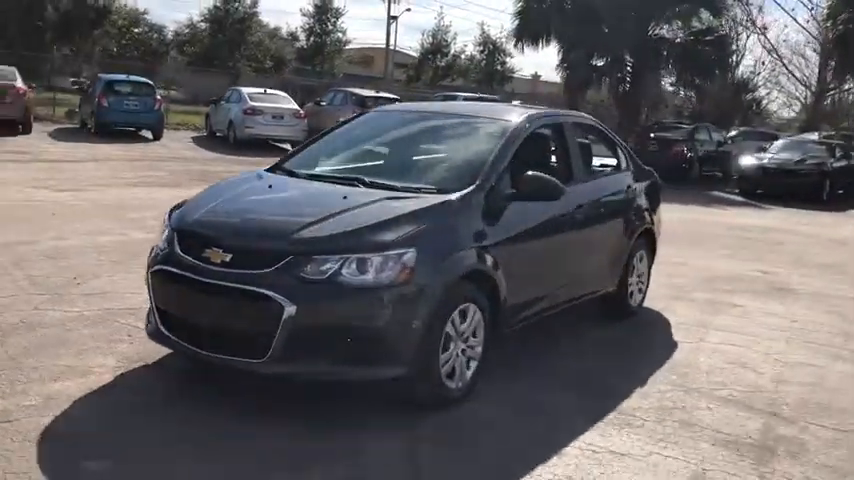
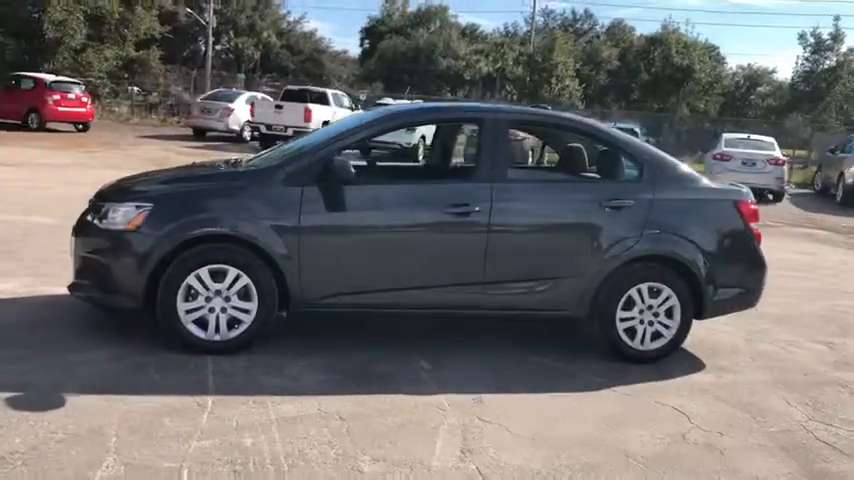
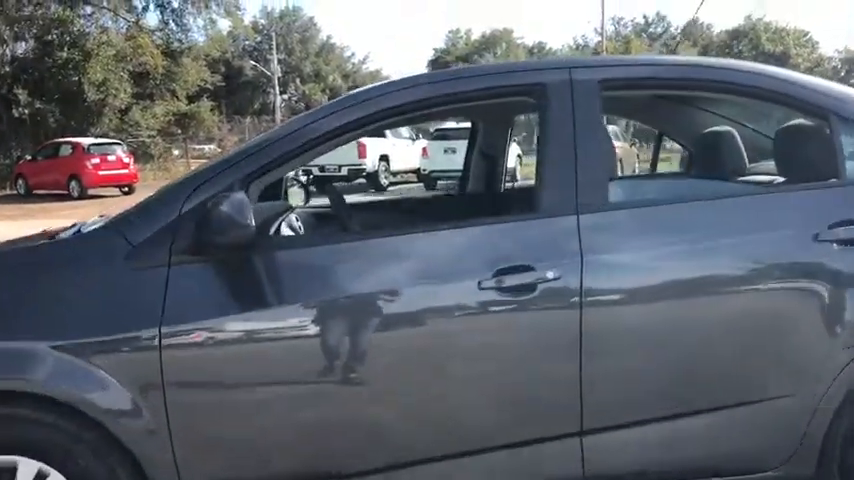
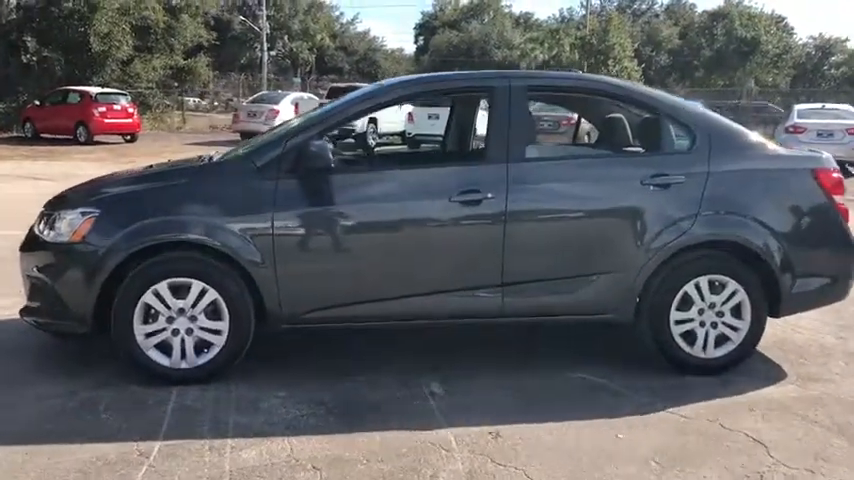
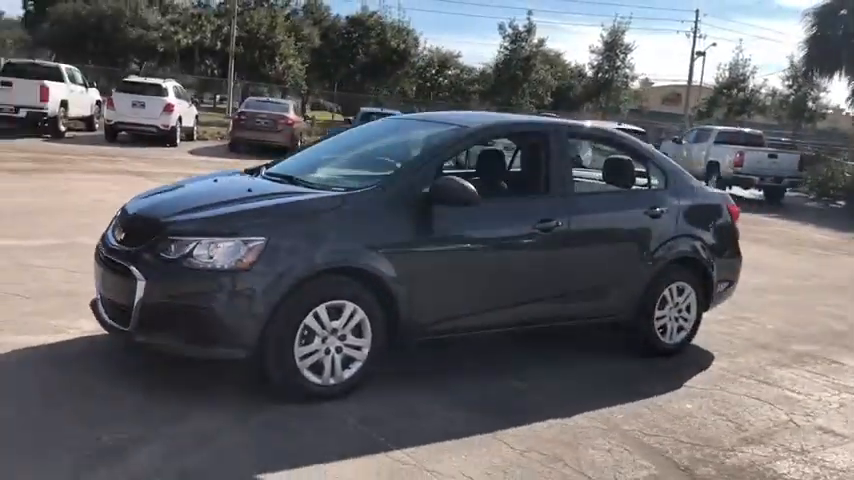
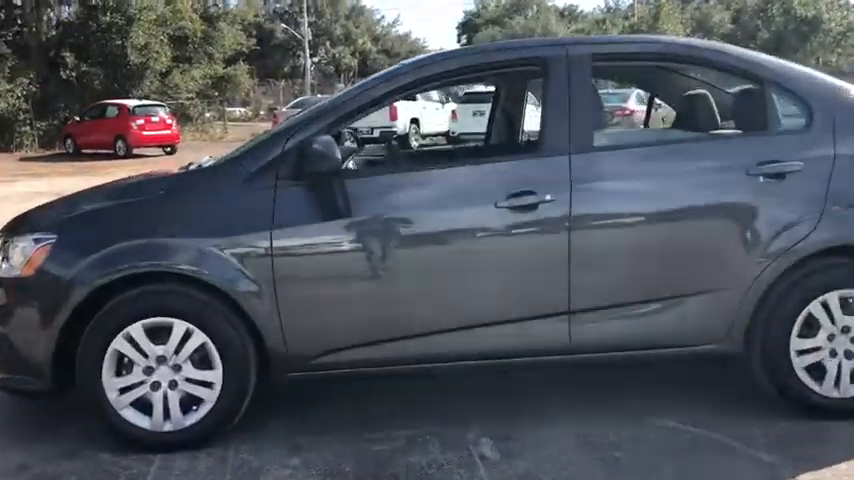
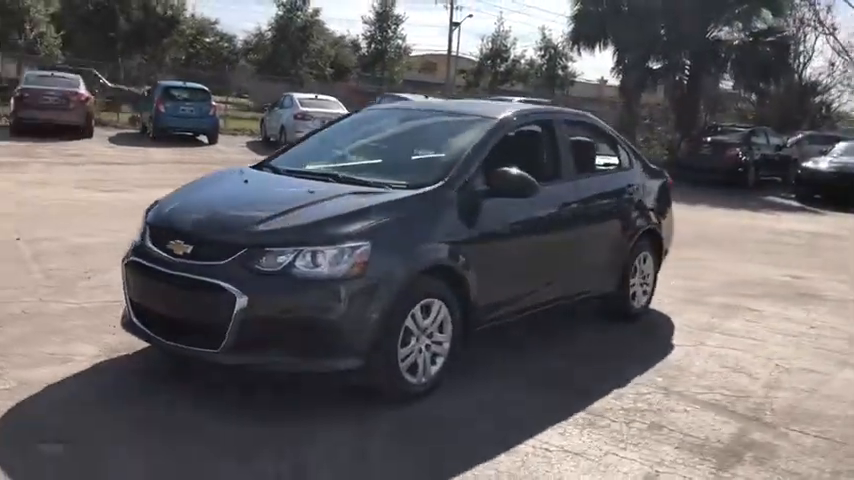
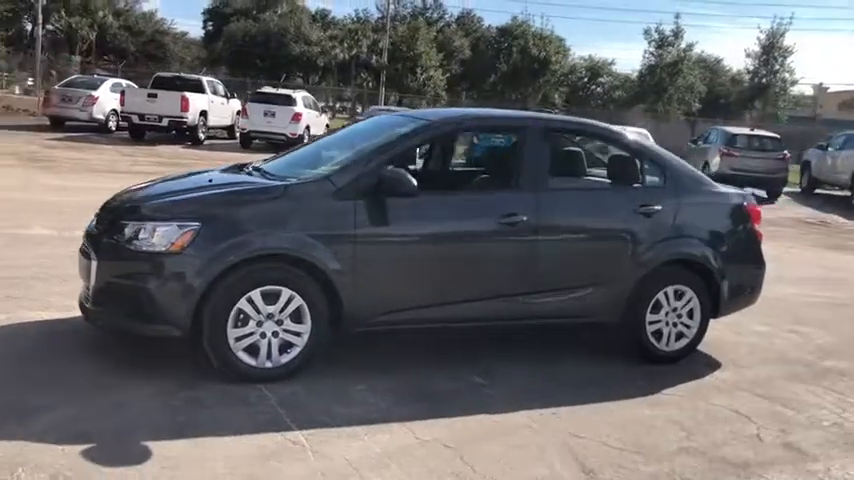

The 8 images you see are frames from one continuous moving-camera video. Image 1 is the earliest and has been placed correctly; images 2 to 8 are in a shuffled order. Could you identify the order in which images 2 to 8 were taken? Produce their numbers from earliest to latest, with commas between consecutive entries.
7, 5, 8, 2, 4, 6, 3
